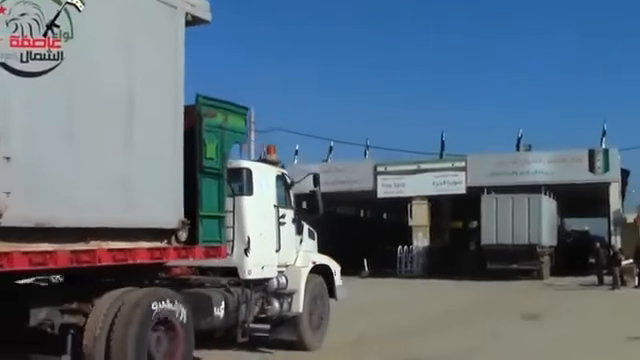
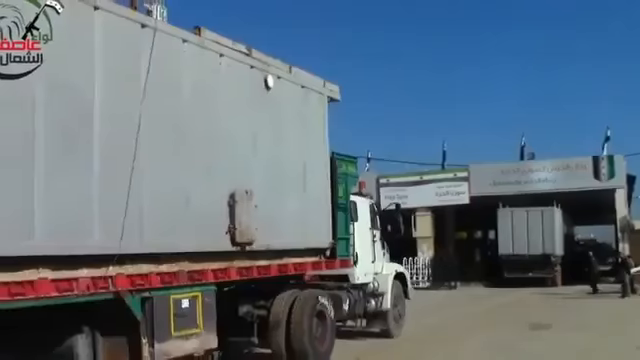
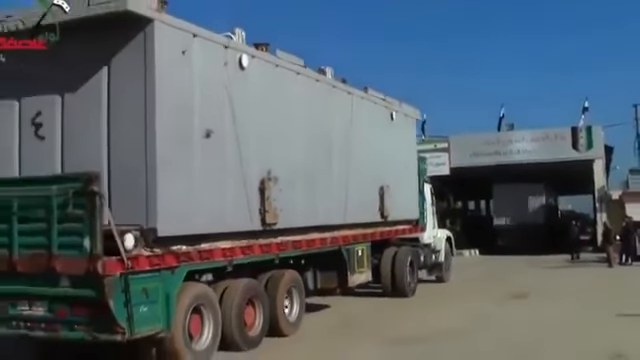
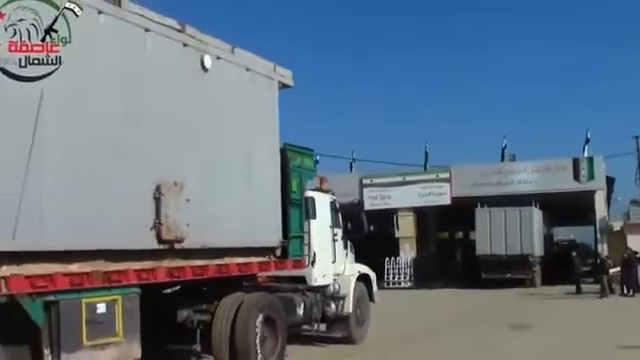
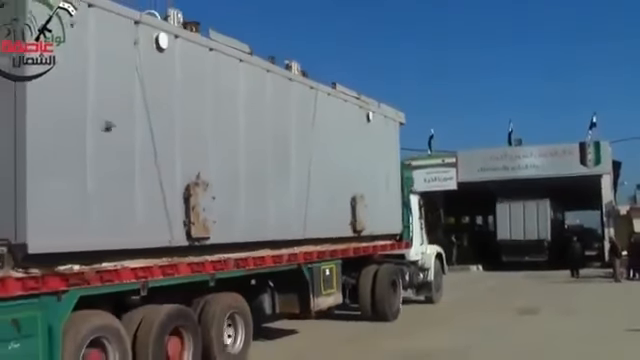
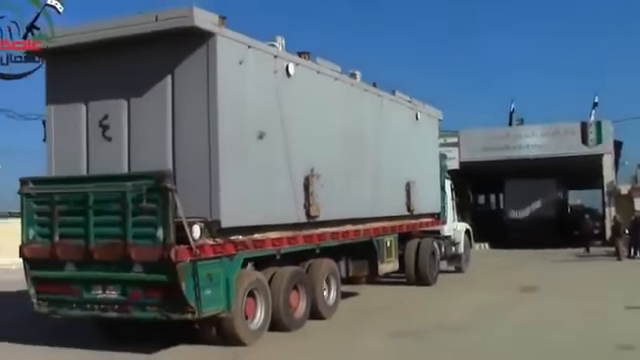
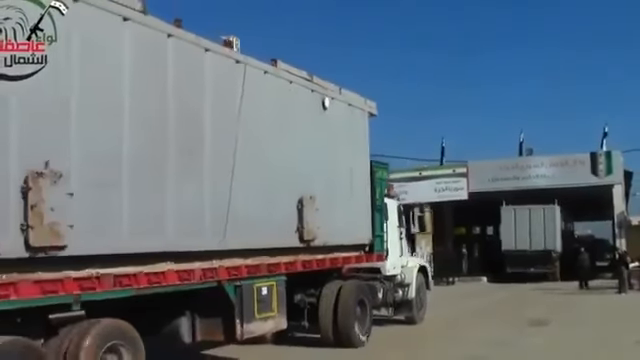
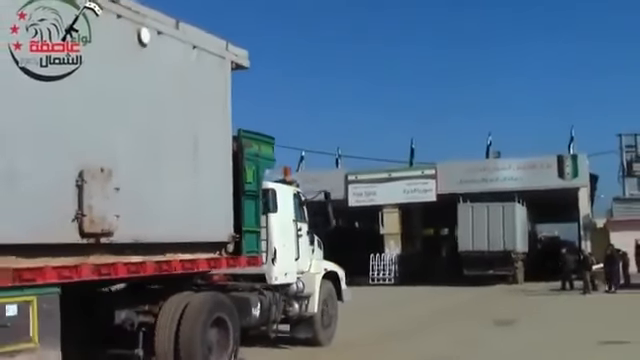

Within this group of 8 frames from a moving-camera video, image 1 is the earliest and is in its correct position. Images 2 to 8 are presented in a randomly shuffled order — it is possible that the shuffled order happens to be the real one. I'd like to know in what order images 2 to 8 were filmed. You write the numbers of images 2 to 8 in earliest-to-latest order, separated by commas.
8, 4, 2, 7, 5, 3, 6
